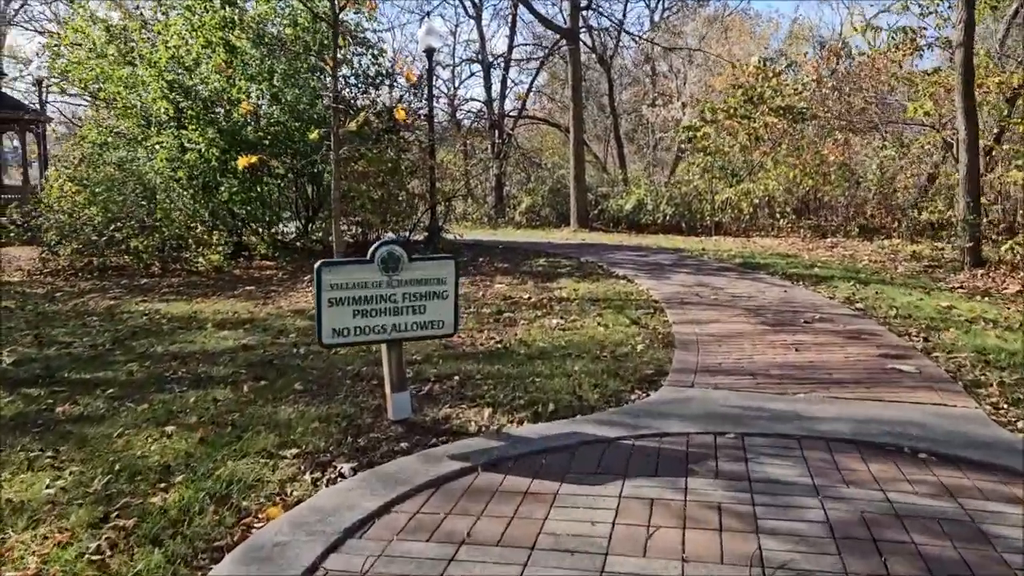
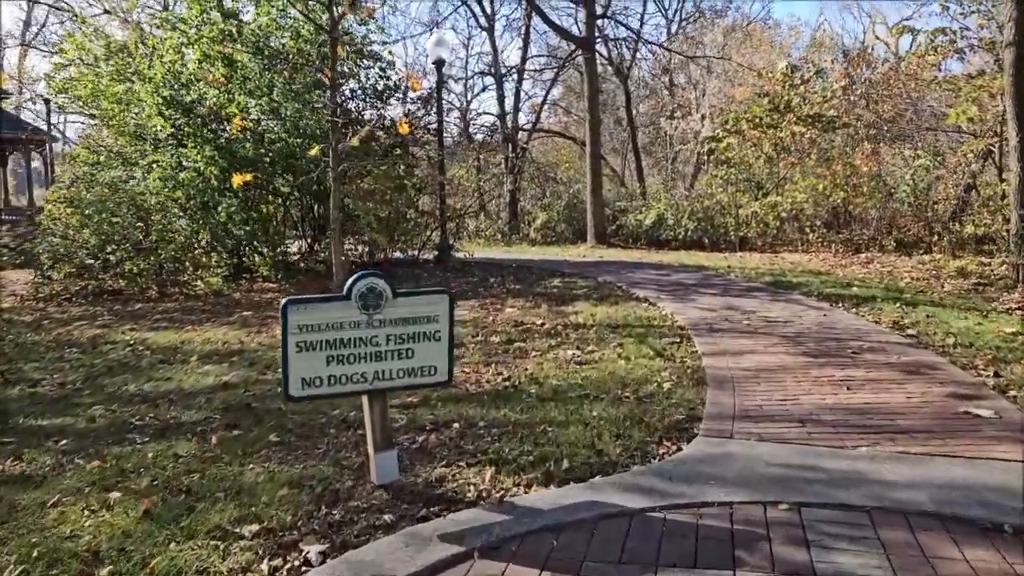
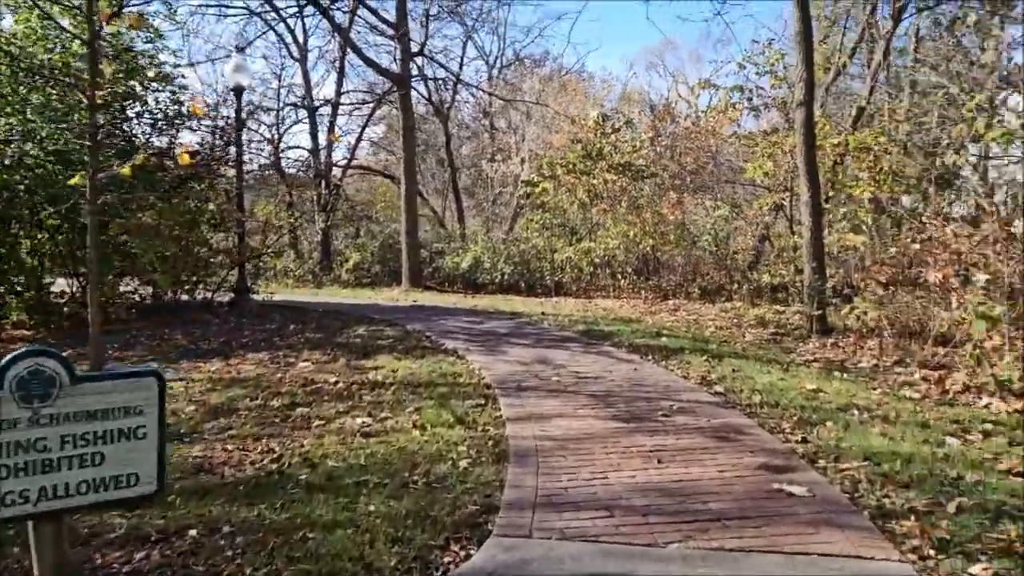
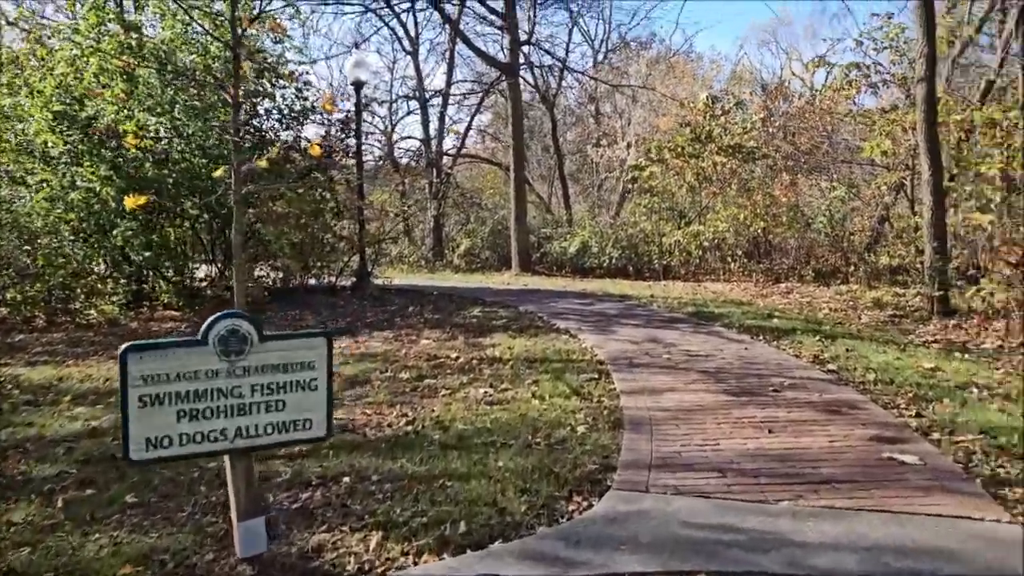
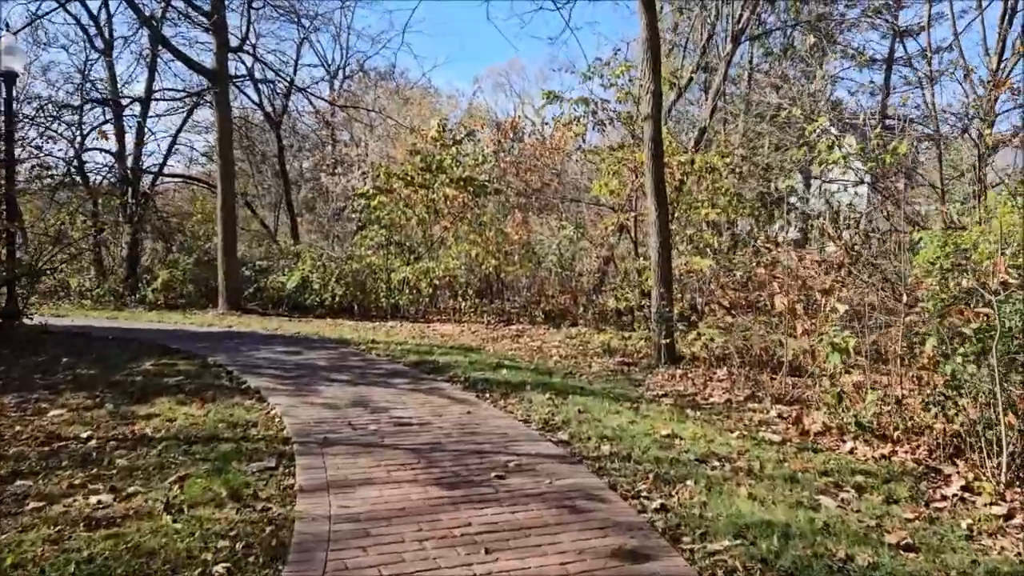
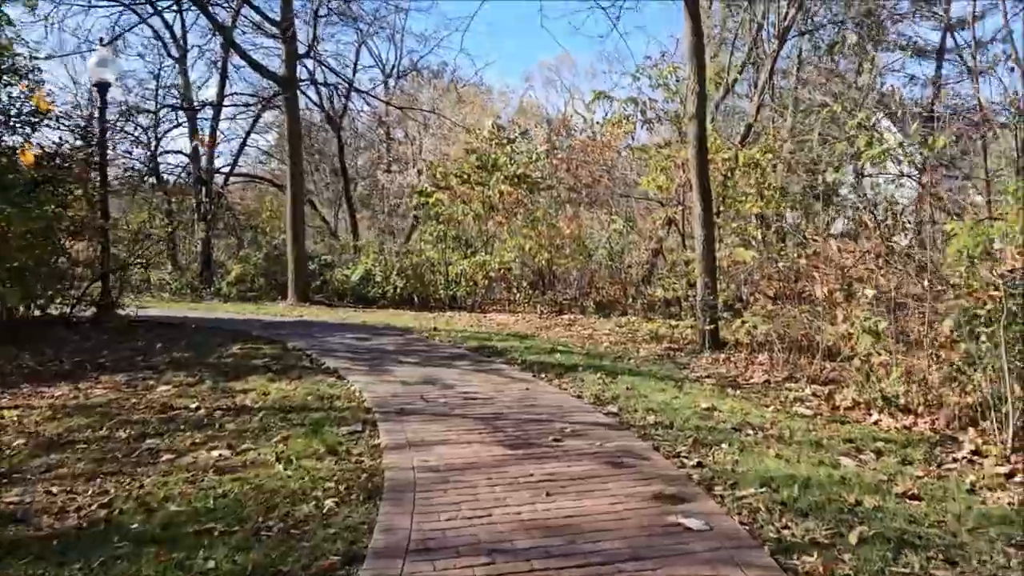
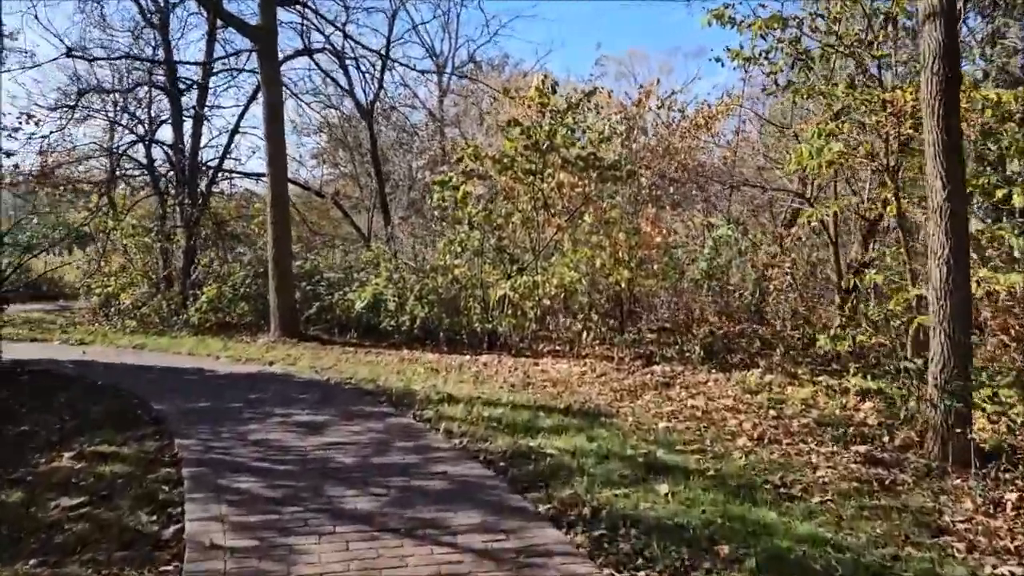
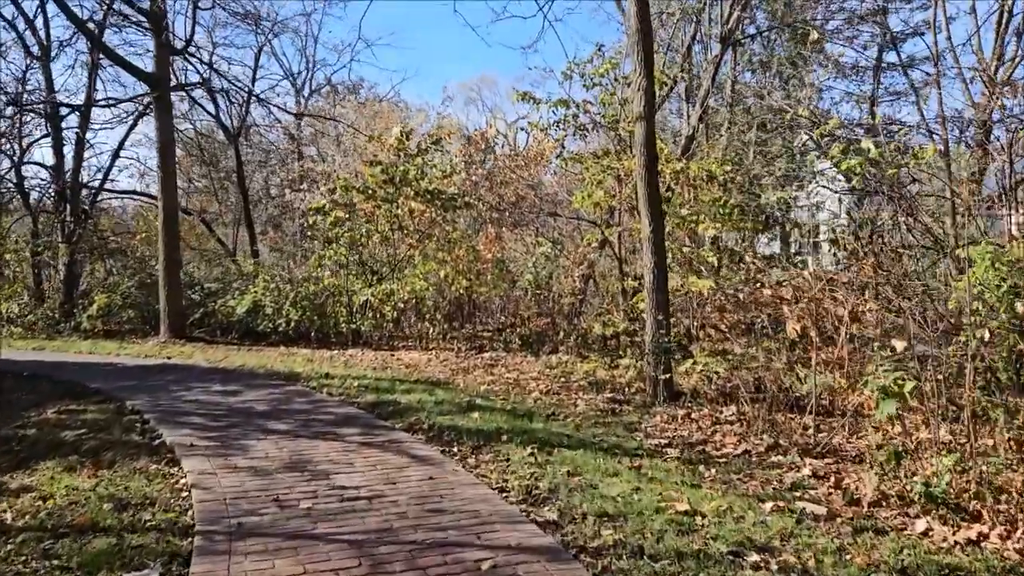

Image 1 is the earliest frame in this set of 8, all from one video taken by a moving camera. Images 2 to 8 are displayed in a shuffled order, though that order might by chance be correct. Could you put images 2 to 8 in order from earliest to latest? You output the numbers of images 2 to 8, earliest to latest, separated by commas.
2, 4, 3, 6, 5, 8, 7
